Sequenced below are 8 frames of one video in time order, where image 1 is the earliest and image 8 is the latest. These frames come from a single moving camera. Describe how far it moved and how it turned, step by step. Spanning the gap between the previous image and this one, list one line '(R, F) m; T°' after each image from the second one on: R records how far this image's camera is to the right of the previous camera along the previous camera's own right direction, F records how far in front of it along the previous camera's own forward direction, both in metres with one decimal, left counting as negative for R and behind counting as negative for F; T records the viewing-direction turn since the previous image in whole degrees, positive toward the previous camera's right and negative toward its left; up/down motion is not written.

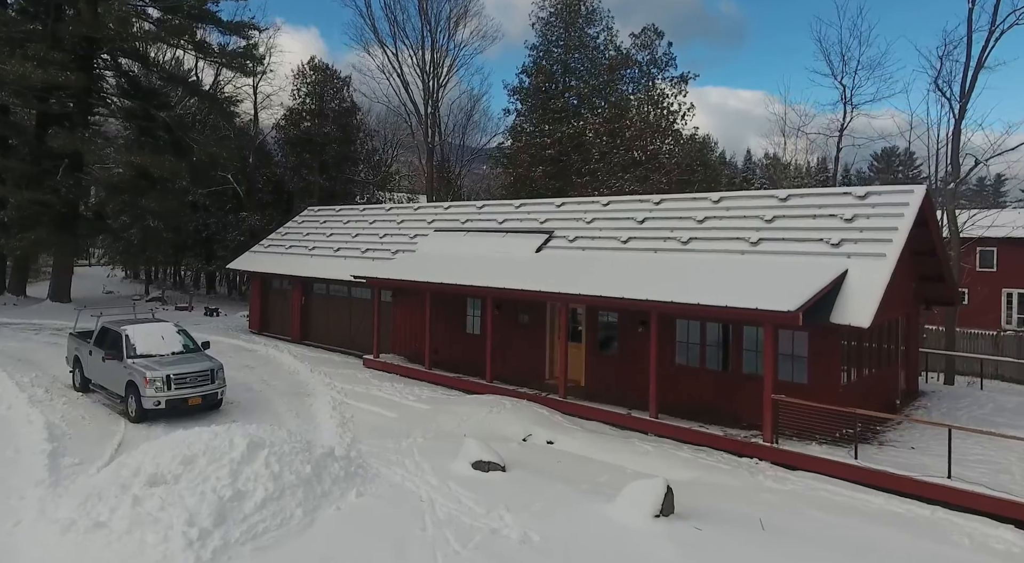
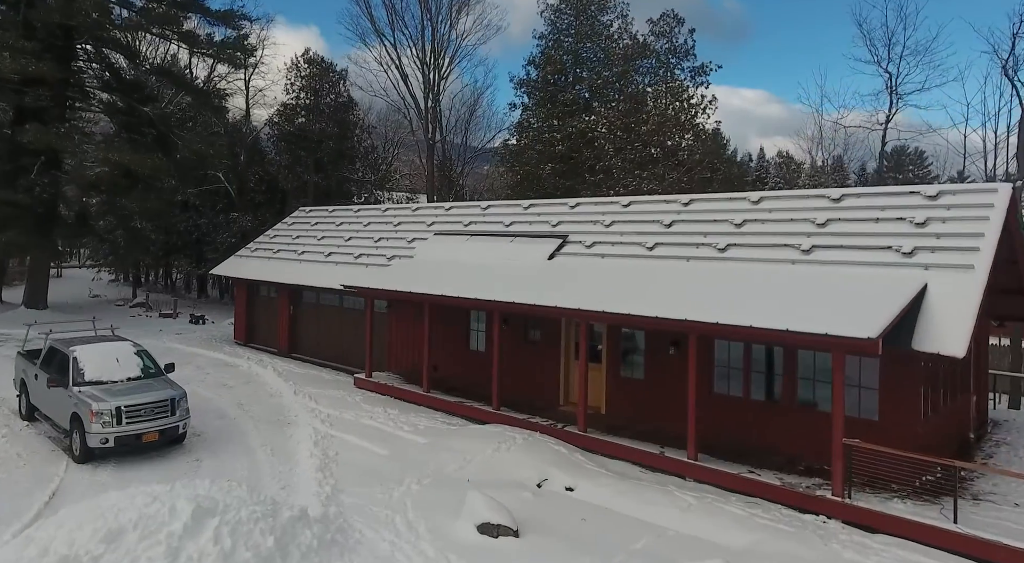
(-0.1, +1.6) m; 0°
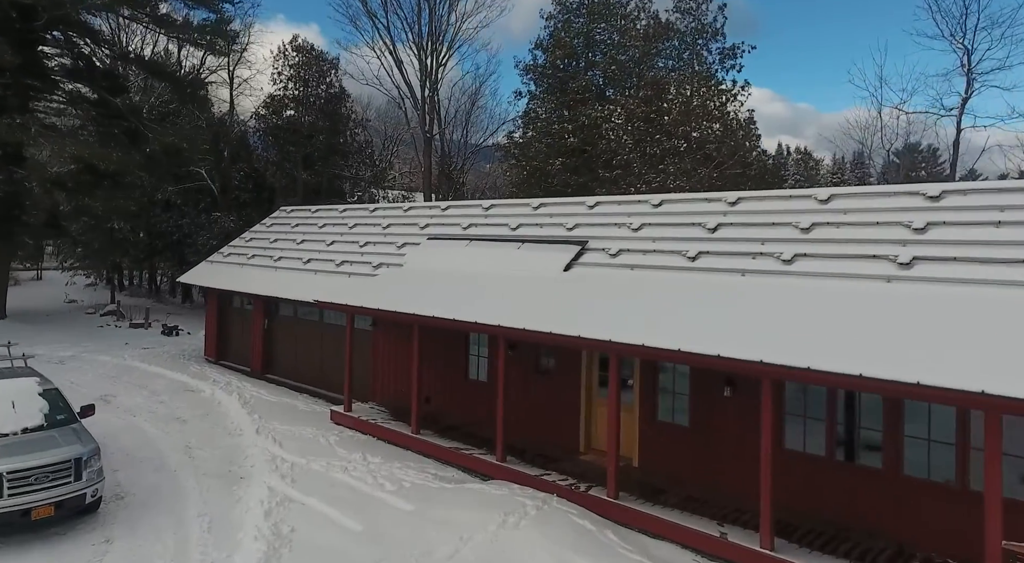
(-0.1, +2.2) m; 0°
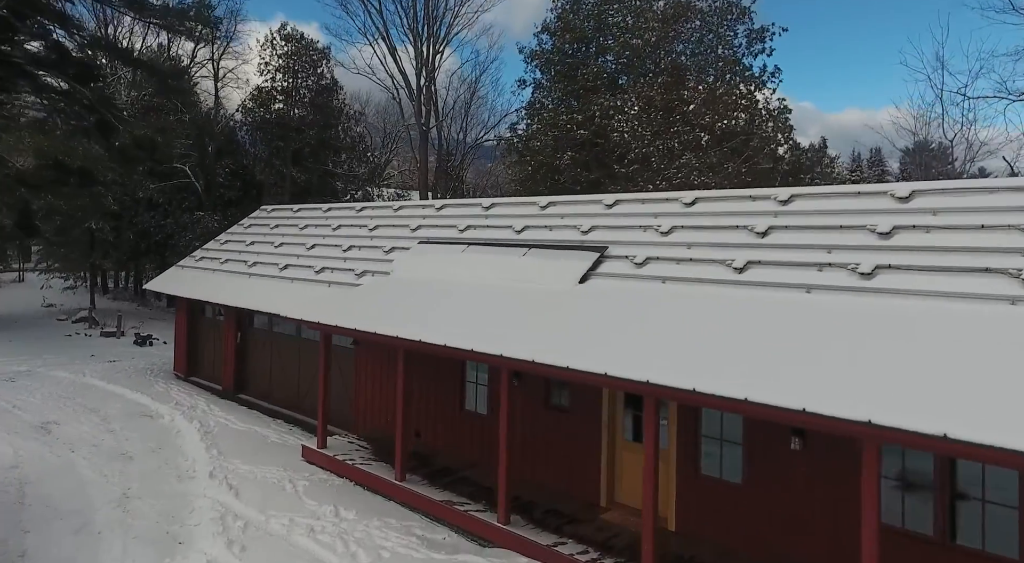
(0.0, +1.7) m; 0°
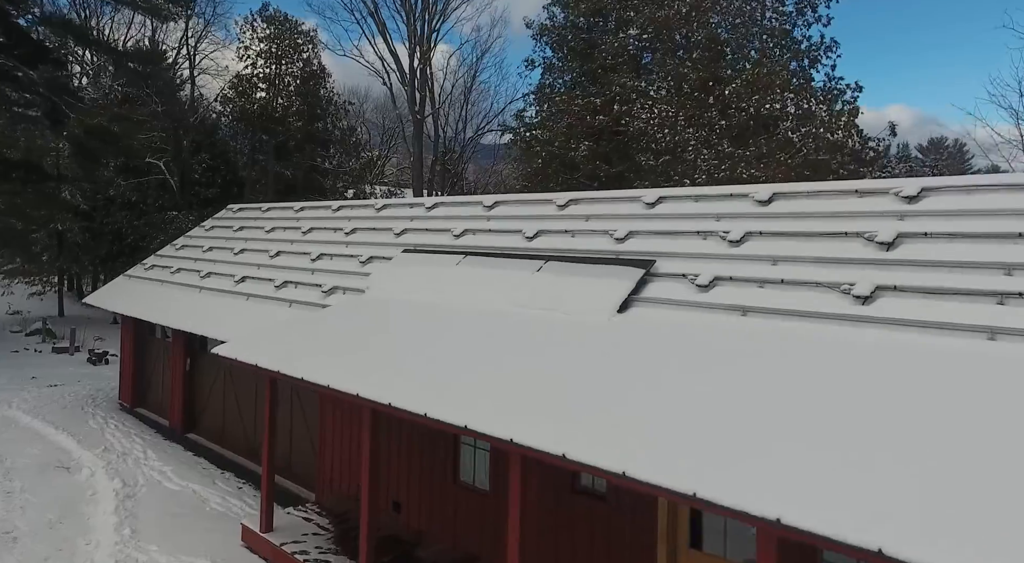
(-0.1, +2.4) m; 0°
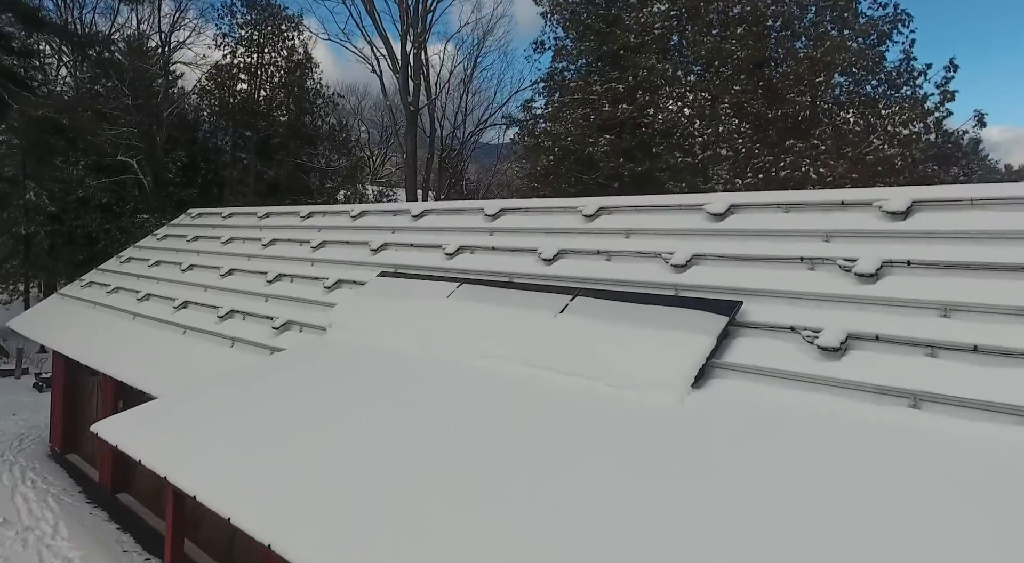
(-0.1, +2.1) m; 0°
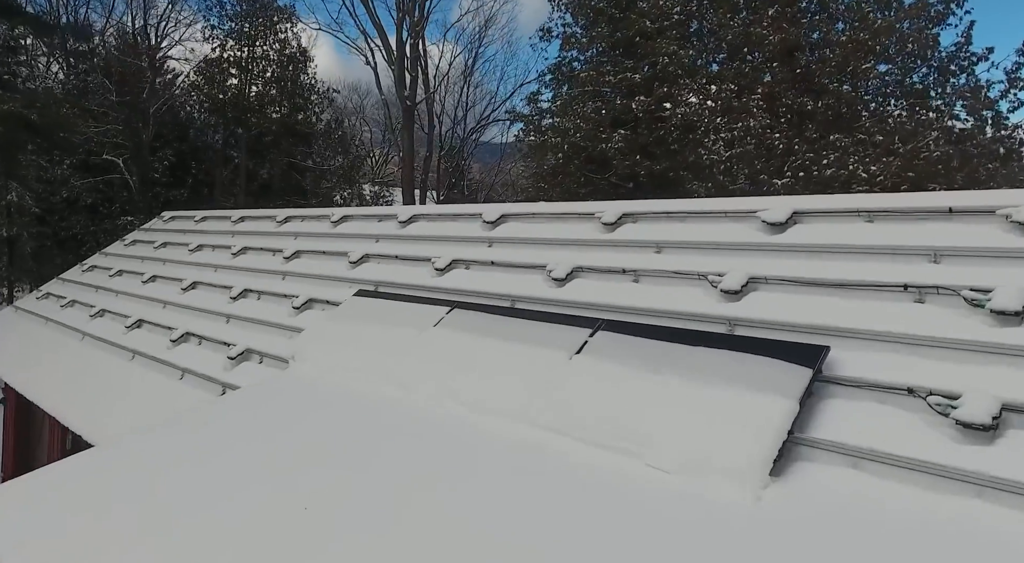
(0.0, +1.2) m; 0°
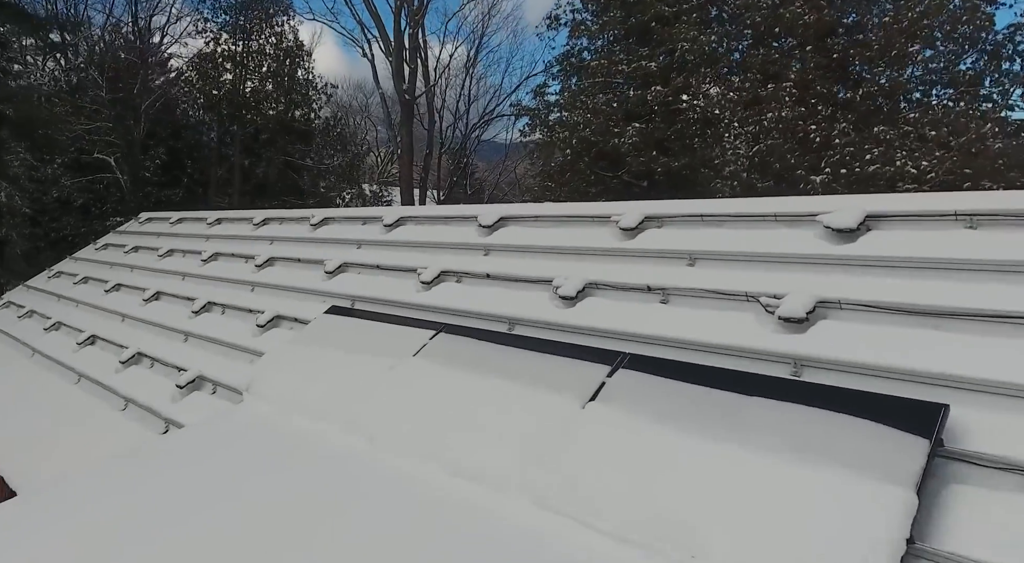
(+0.1, +0.9) m; -1°
